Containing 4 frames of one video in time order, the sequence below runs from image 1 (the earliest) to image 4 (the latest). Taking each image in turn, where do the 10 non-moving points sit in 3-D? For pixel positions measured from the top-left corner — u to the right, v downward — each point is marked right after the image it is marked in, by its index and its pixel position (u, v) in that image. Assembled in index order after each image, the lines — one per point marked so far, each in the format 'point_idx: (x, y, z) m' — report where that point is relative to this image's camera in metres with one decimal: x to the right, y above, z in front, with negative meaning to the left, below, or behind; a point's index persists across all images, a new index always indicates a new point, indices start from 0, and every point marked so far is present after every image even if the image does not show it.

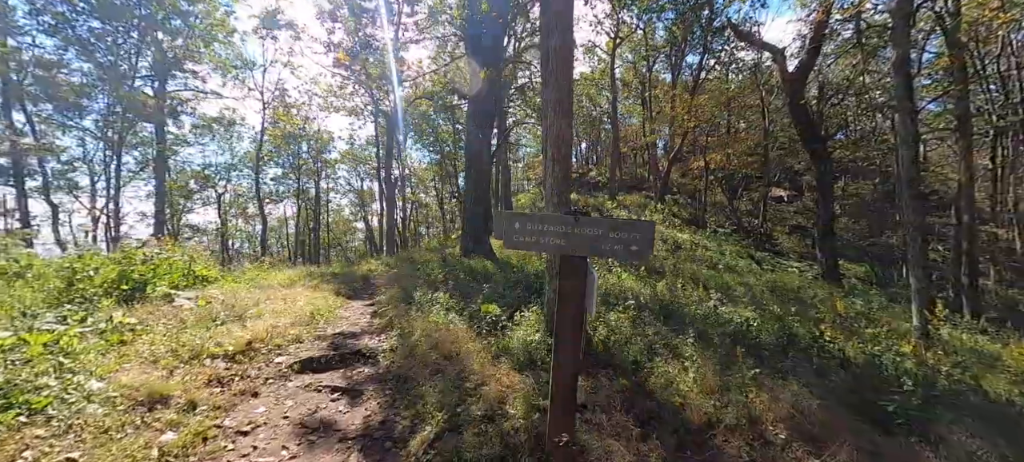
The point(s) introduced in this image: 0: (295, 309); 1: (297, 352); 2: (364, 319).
0: (-3.3, -1.2, +6.8) m
1: (-2.5, -1.4, +5.1) m
2: (-2.3, -1.3, +6.9) m
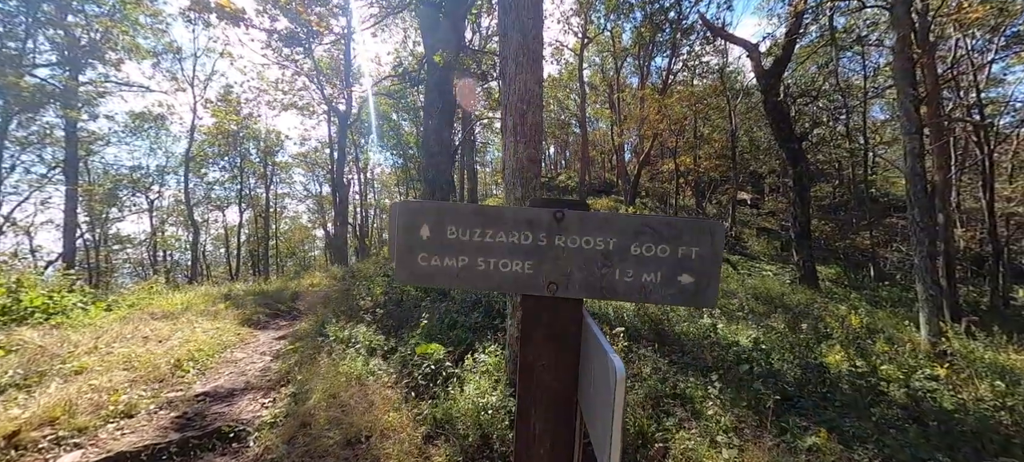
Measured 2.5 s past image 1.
0: (-3.8, -1.3, +4.8) m
1: (-2.9, -1.5, +3.2) m
2: (-2.8, -1.5, +5.0) m
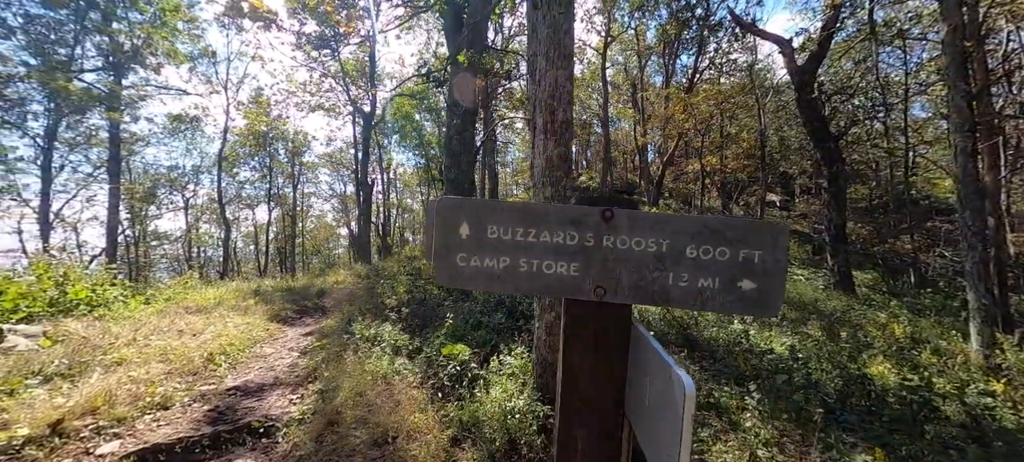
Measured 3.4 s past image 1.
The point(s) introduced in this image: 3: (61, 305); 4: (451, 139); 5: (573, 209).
0: (-3.5, -1.3, +4.9) m
1: (-2.7, -1.5, +3.3) m
2: (-2.5, -1.4, +5.0) m
3: (-6.4, -1.0, +6.5) m
4: (-1.7, +2.5, +12.1) m
5: (+0.2, +0.1, +1.2) m
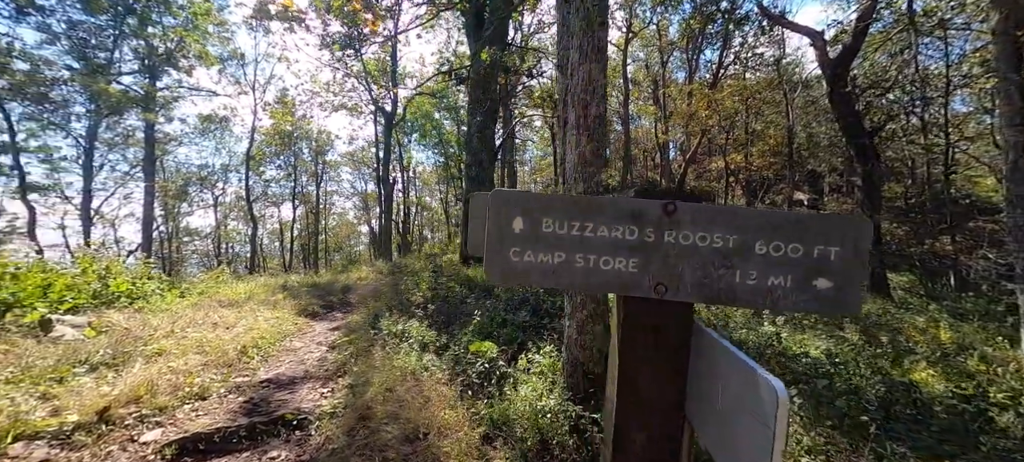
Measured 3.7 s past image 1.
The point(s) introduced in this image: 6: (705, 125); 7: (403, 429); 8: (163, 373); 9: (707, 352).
0: (-3.2, -1.2, +5.0) m
1: (-2.5, -1.4, +3.4) m
2: (-2.2, -1.4, +5.1) m
3: (-6.1, -1.0, +6.7) m
4: (-1.1, +2.5, +12.2) m
5: (+0.3, +0.1, +1.2) m
6: (+6.6, +3.6, +15.3) m
7: (-0.7, -1.3, +3.0) m
8: (-3.1, -1.3, +4.0) m
9: (+0.5, -0.3, +1.2) m
